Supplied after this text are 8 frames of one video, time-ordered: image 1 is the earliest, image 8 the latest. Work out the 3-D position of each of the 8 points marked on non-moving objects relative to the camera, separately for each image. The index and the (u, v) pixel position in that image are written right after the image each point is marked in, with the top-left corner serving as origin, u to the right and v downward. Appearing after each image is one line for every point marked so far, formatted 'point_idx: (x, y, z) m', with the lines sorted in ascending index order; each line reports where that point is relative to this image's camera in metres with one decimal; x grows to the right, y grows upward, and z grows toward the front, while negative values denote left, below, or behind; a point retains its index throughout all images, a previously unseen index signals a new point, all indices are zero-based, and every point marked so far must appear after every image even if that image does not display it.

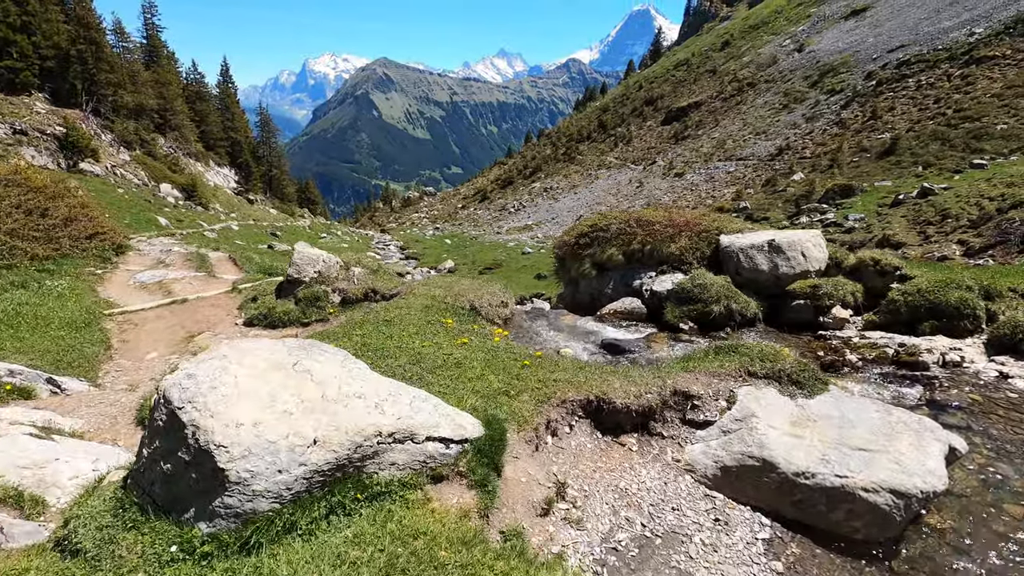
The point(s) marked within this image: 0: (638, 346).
0: (+4.1, -1.9, +17.6) m
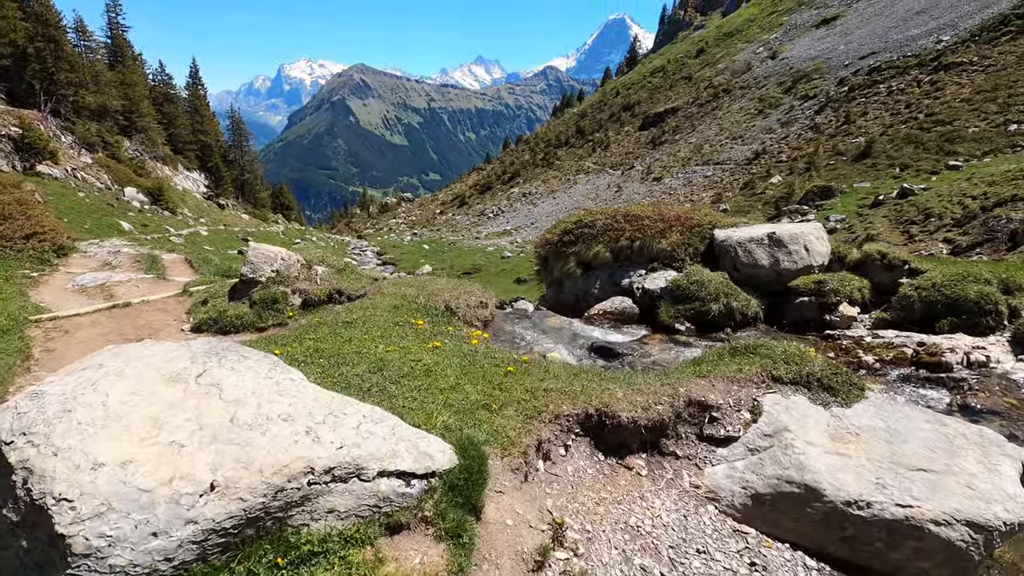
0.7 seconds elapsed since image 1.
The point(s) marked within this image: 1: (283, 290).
0: (+3.5, -1.8, +16.0) m
1: (-8.0, -0.1, +18.9) m
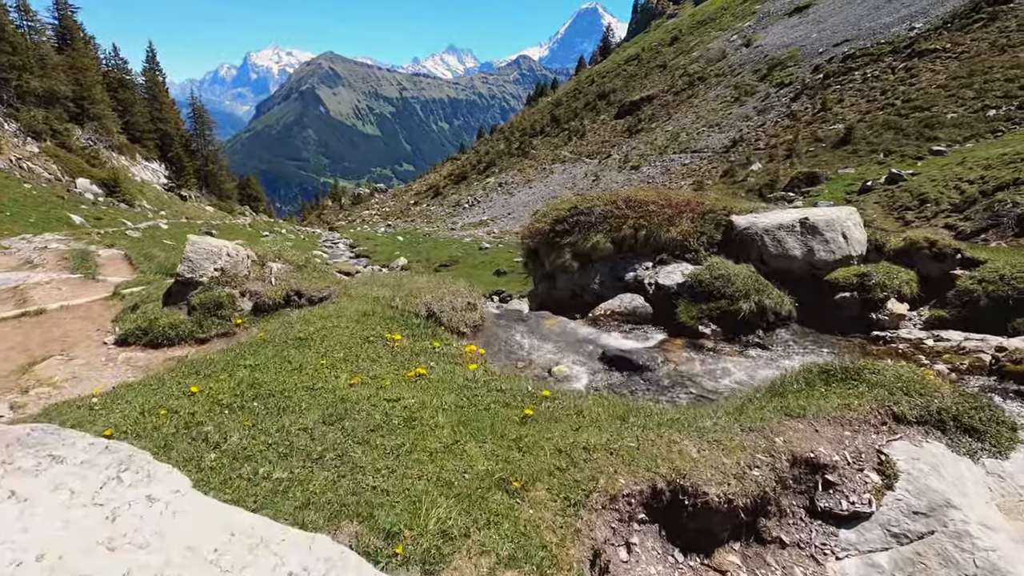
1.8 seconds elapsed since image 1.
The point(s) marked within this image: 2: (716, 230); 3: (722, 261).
0: (+3.5, -1.8, +13.3) m
1: (-8.2, -0.1, +15.7) m
2: (+7.3, +2.1, +19.4) m
3: (+6.3, +0.8, +16.3) m
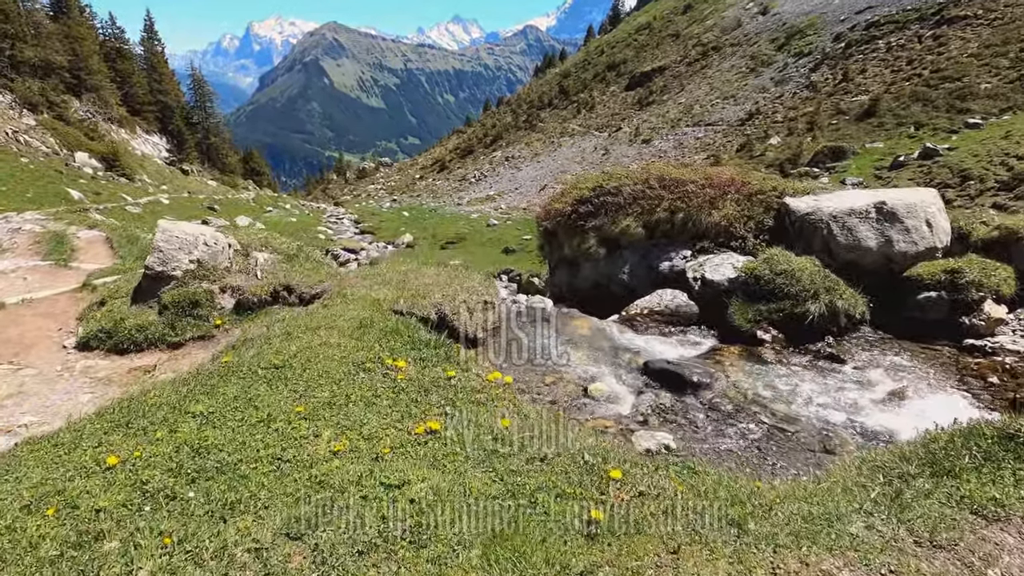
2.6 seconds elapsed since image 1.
0: (+4.0, -1.8, +11.1) m
1: (-7.7, 0.0, +13.6) m
2: (+8.0, +2.3, +17.0) m
3: (+6.9, +0.9, +13.9) m
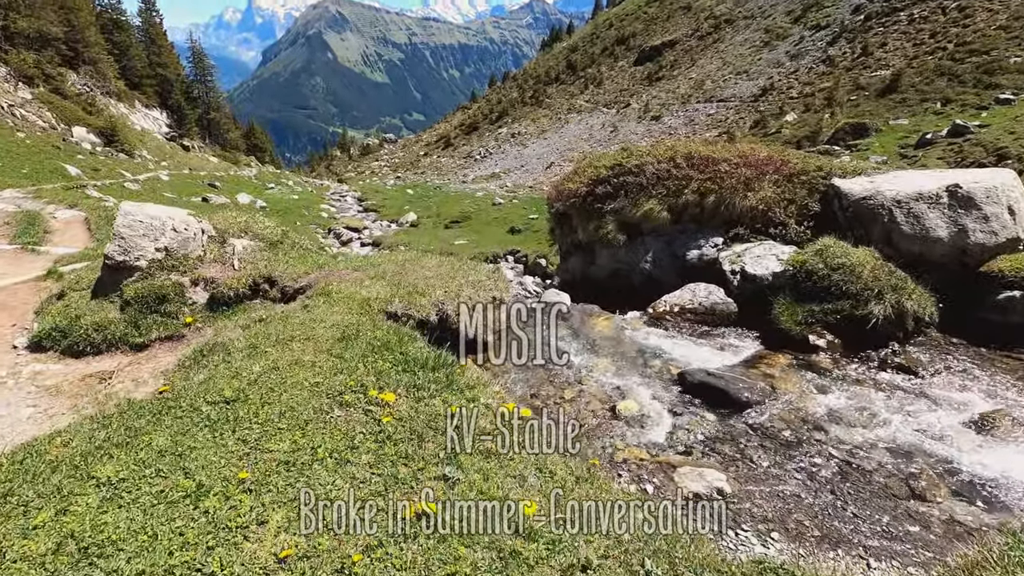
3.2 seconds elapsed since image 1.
0: (+4.3, -1.8, +9.4) m
1: (-7.4, +0.2, +11.9) m
2: (+8.3, +2.5, +15.1) m
3: (+7.2, +1.0, +12.1) m
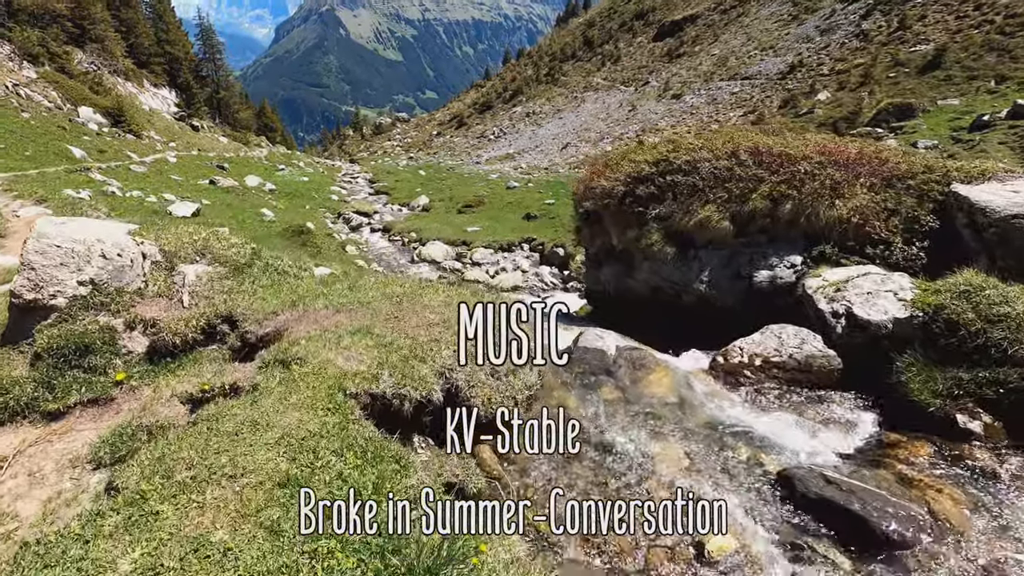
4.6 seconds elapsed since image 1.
0: (+4.7, -2.7, +6.4) m
1: (-6.9, -0.6, +9.1) m
2: (+8.9, +1.7, +11.8) m
3: (+7.7, +0.2, +9.0) m
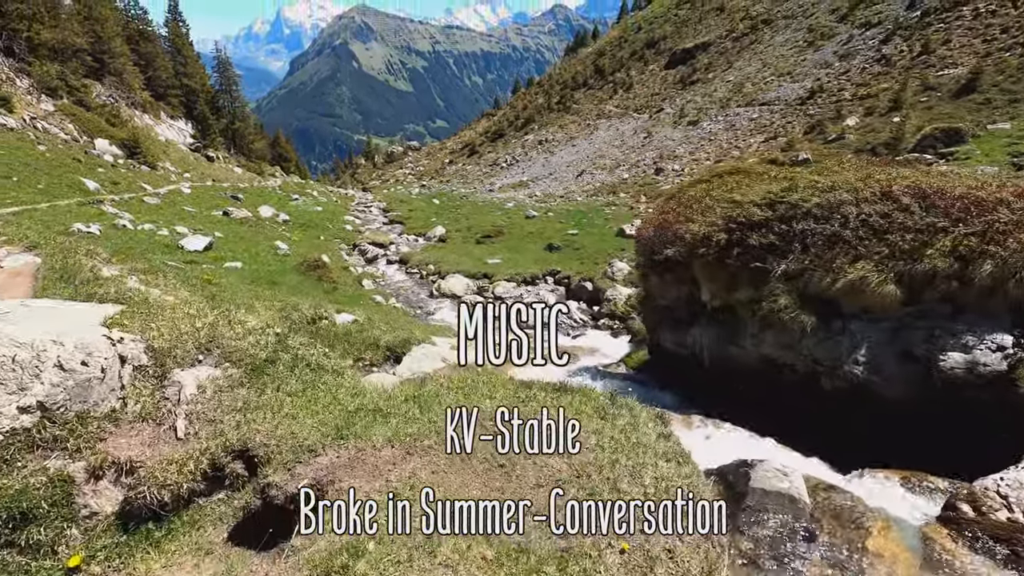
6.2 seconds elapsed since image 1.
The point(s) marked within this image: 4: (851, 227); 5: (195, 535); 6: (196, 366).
0: (+6.5, -4.0, +3.0) m
1: (-5.1, -2.0, +6.0) m
2: (+10.7, +0.2, +8.6) m
3: (+9.5, -1.2, +5.6) m
4: (+6.9, +1.2, +10.9) m
5: (-3.4, -2.7, +5.8) m
6: (-4.8, -0.9, +8.3) m
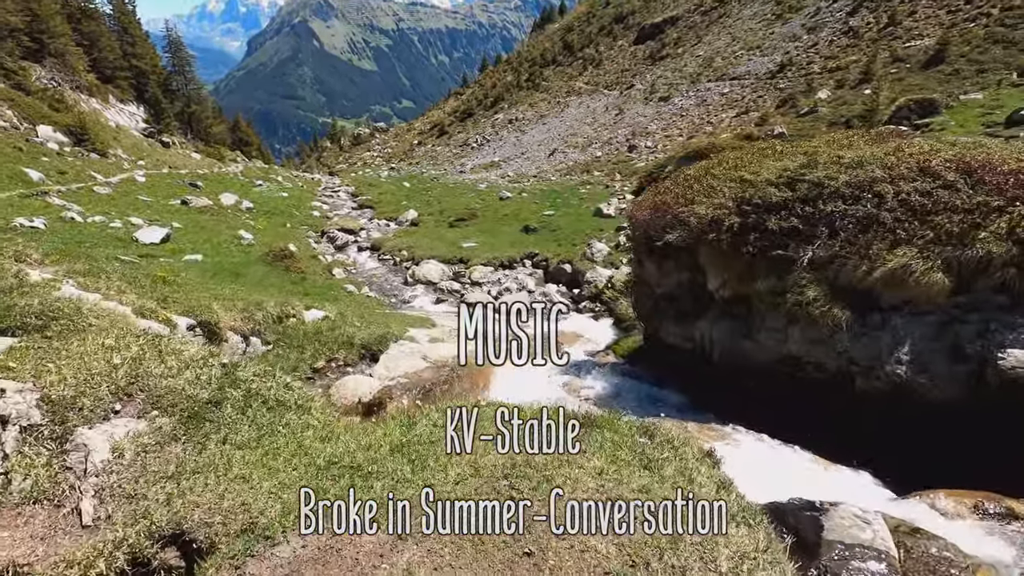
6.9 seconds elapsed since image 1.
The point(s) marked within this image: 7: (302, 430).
0: (+6.9, -4.1, +1.9) m
1: (-4.8, -2.4, +4.3) m
2: (+10.7, +0.5, +7.5) m
3: (+9.7, -1.1, +4.6) m
4: (+6.8, +1.4, +9.6) m
5: (-3.2, -3.0, +4.2) m
6: (-4.7, -1.1, +6.6) m
7: (-2.8, -1.6, +6.8) m
